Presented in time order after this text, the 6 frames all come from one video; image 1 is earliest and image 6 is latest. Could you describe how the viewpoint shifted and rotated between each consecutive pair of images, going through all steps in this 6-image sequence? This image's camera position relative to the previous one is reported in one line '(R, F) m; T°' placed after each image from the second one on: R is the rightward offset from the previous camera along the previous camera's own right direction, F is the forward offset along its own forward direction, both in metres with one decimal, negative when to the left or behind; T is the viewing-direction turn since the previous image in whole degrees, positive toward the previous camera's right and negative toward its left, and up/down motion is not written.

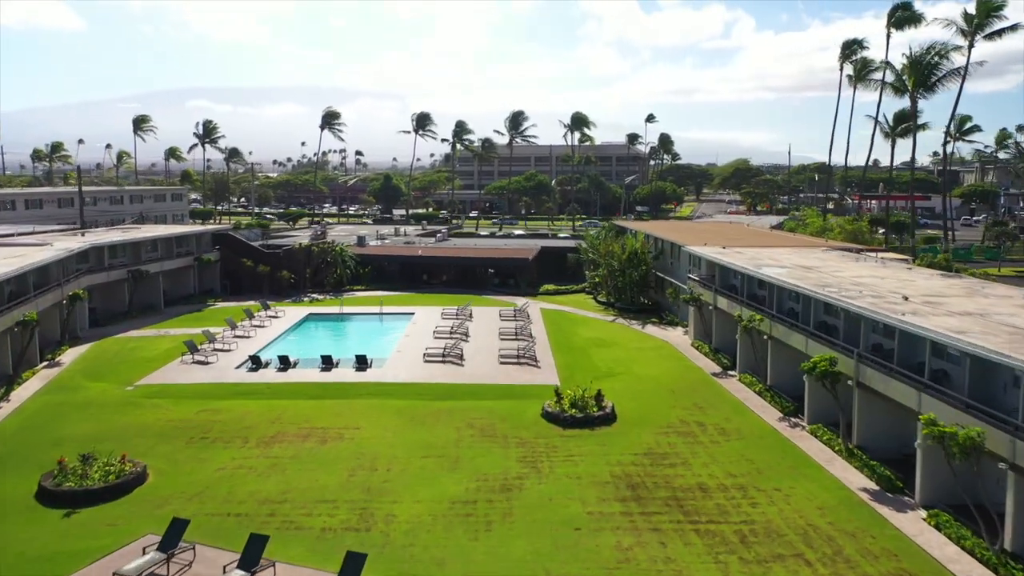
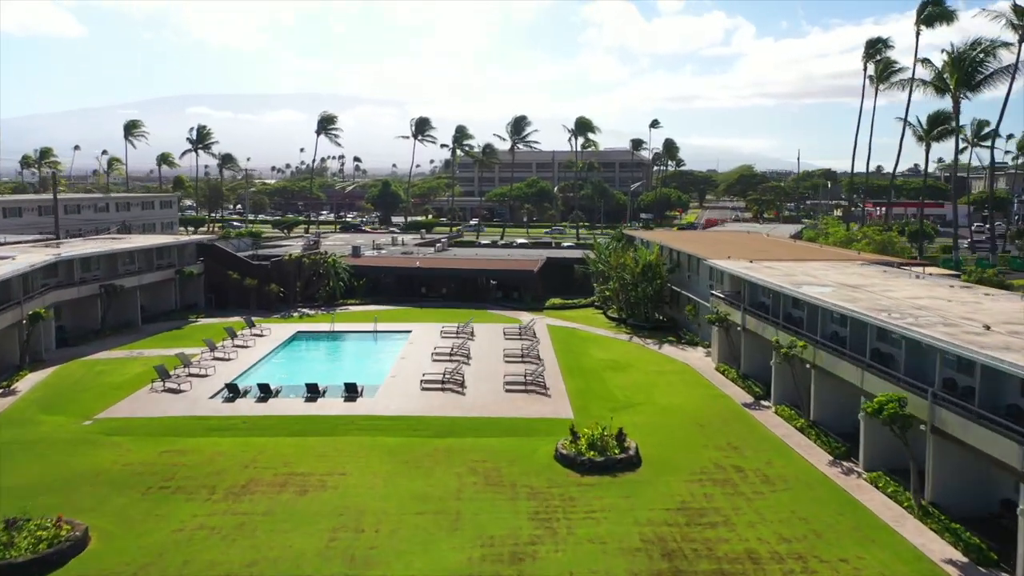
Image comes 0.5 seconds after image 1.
(-0.2, +2.9) m; 0°
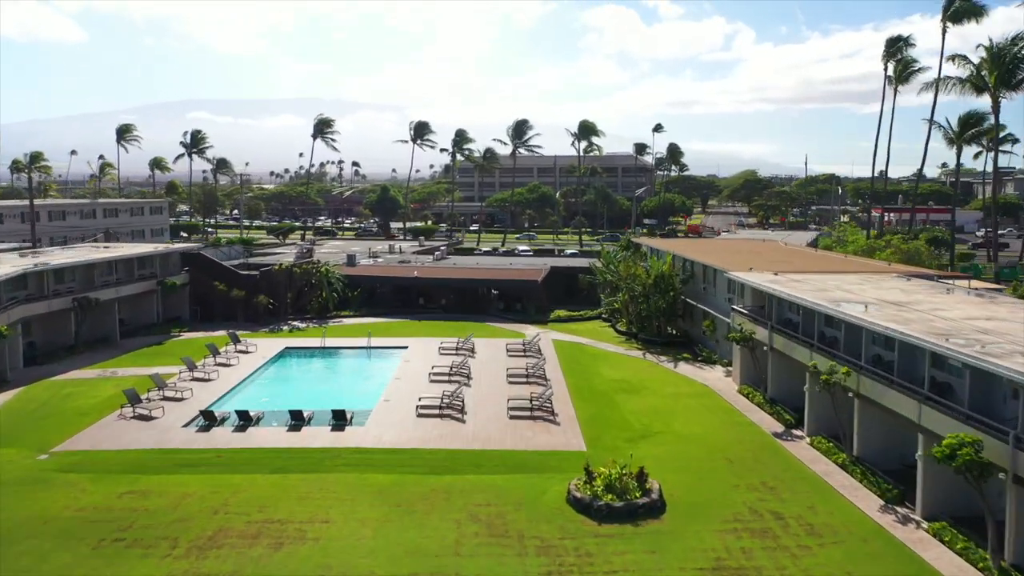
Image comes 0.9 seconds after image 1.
(-0.1, +2.4) m; 0°
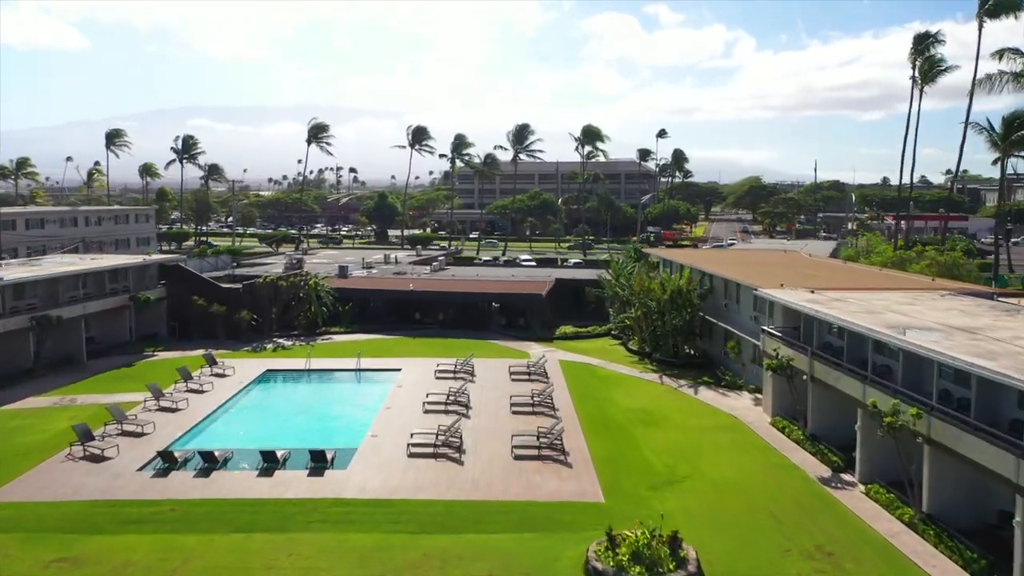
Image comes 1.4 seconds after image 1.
(-0.1, +3.0) m; 0°
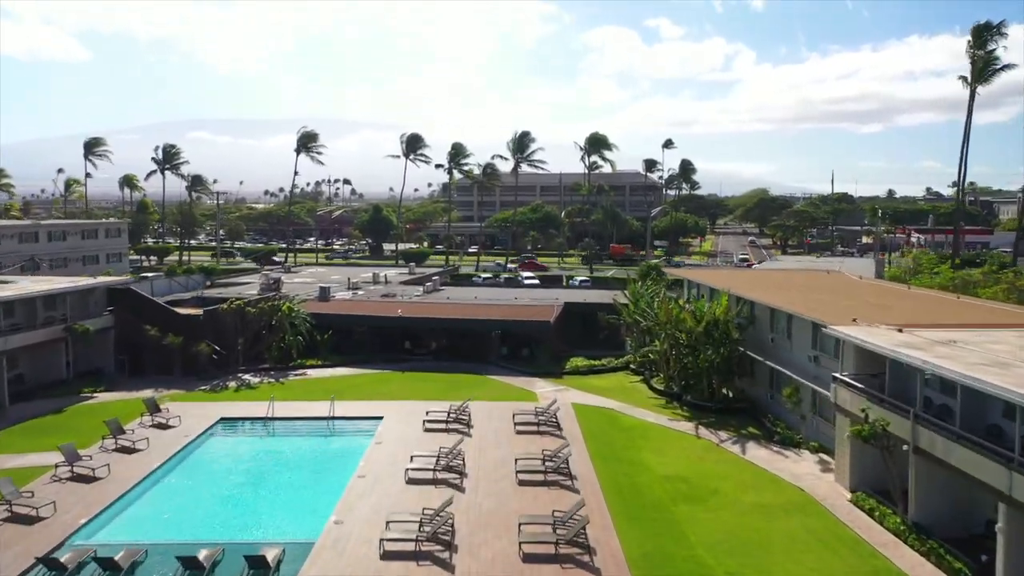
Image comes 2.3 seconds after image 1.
(-0.1, +5.2) m; 0°
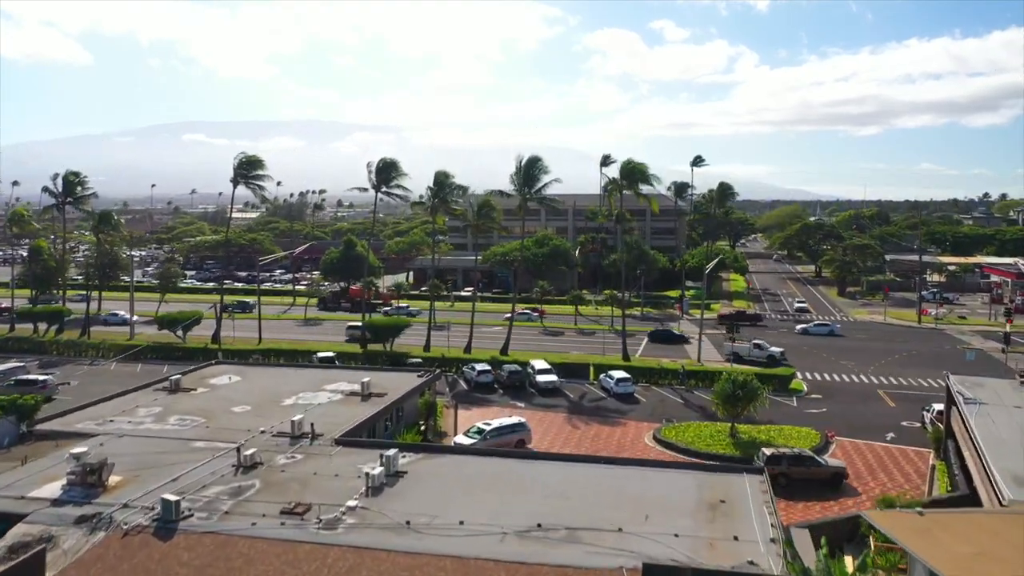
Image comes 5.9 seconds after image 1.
(-0.5, +20.0) m; 0°
